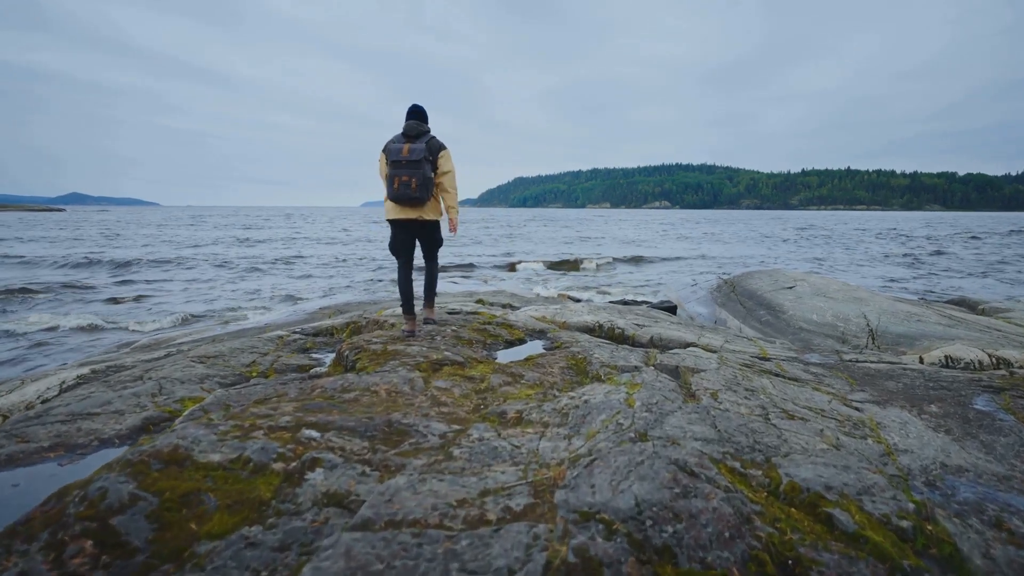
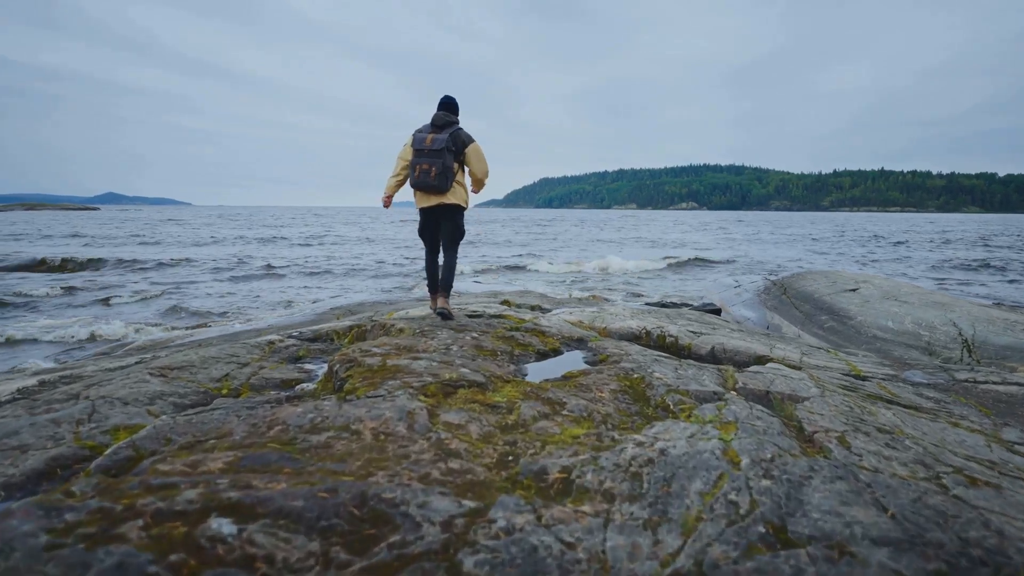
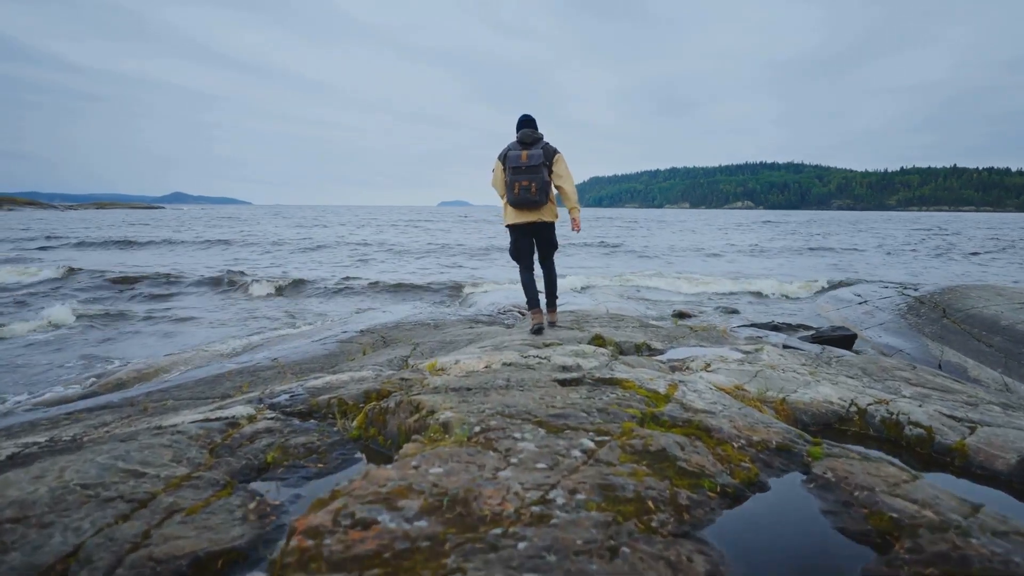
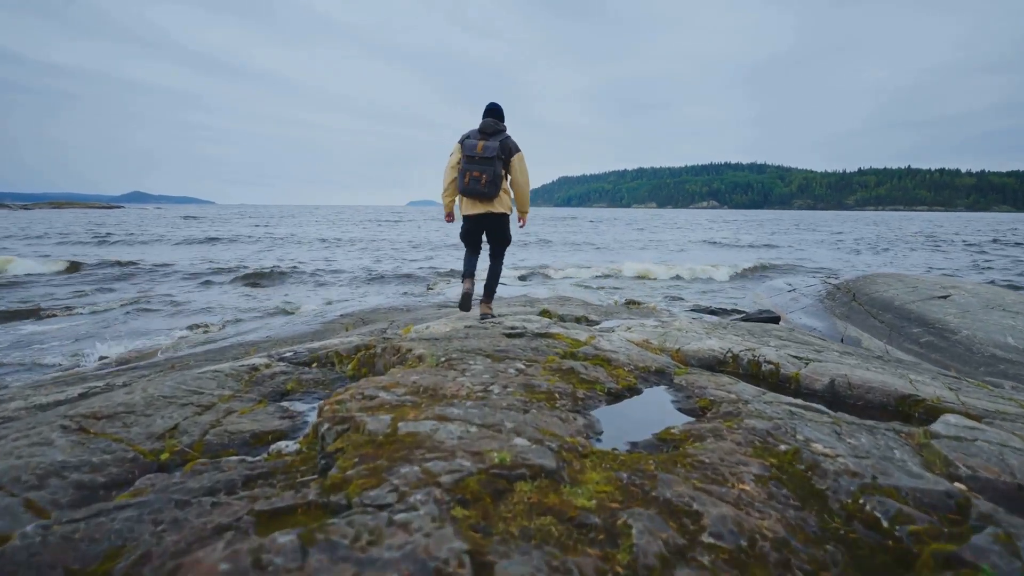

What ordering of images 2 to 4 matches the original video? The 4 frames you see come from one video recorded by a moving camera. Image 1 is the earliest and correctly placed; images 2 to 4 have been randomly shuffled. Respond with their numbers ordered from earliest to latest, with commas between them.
2, 4, 3
